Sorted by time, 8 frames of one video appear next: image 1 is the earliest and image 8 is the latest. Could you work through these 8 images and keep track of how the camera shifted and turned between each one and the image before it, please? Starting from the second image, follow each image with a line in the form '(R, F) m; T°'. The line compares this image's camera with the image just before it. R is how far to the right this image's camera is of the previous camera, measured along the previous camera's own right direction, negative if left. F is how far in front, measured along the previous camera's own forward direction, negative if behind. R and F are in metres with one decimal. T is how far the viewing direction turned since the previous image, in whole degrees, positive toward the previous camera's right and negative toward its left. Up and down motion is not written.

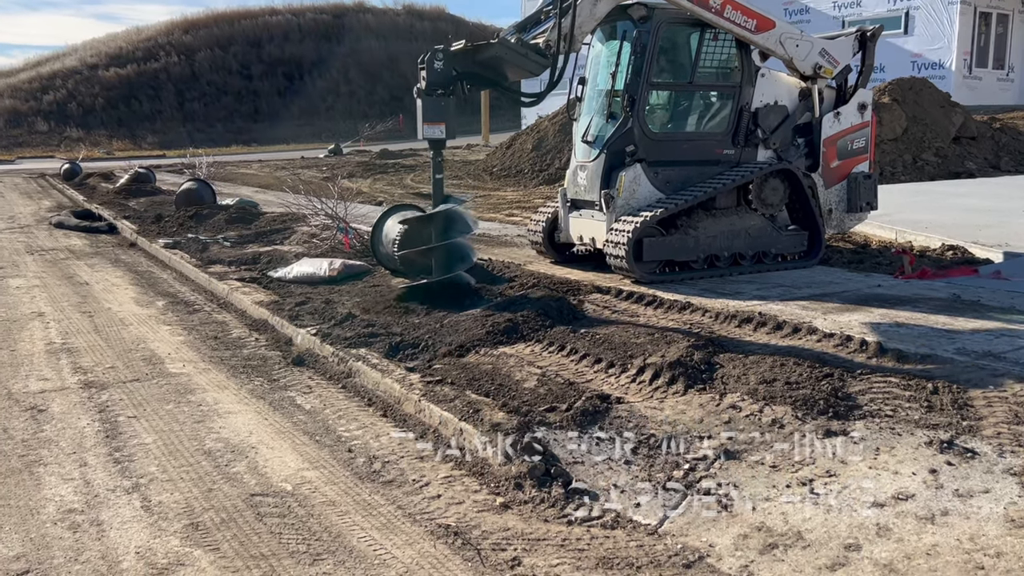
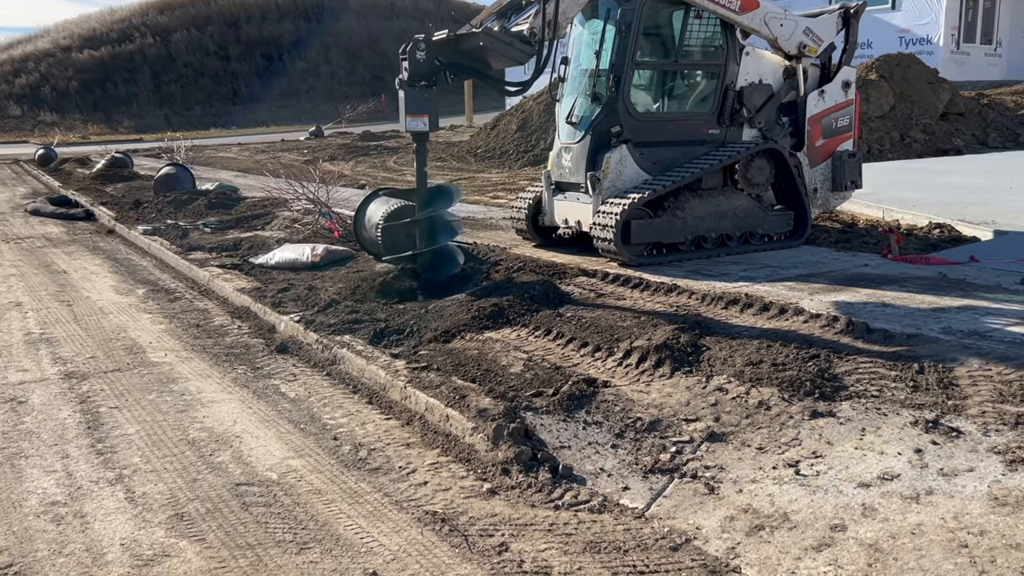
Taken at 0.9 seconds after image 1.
(0.0, 0.0) m; +1°
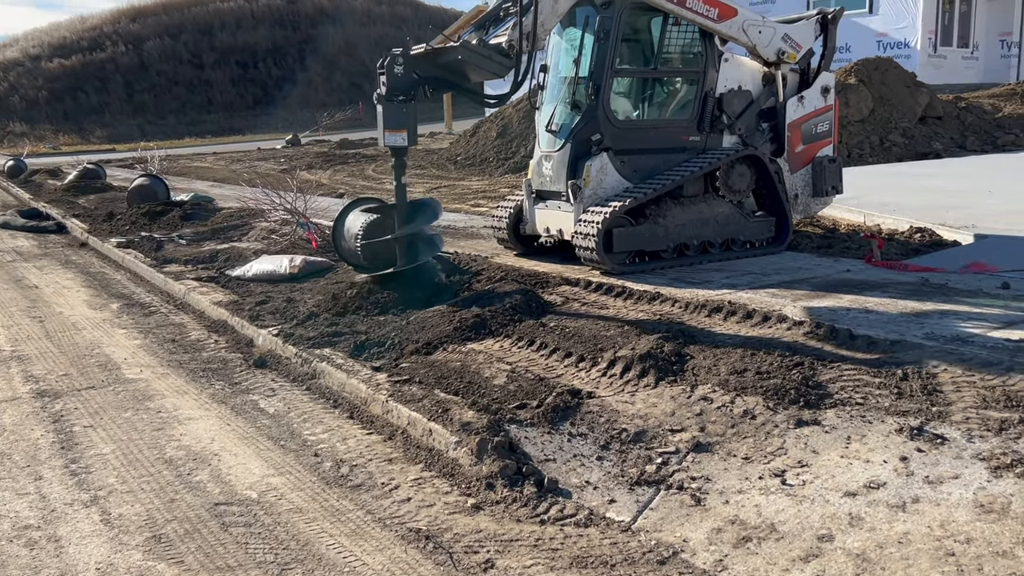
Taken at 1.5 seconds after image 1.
(0.0, +0.1) m; +1°
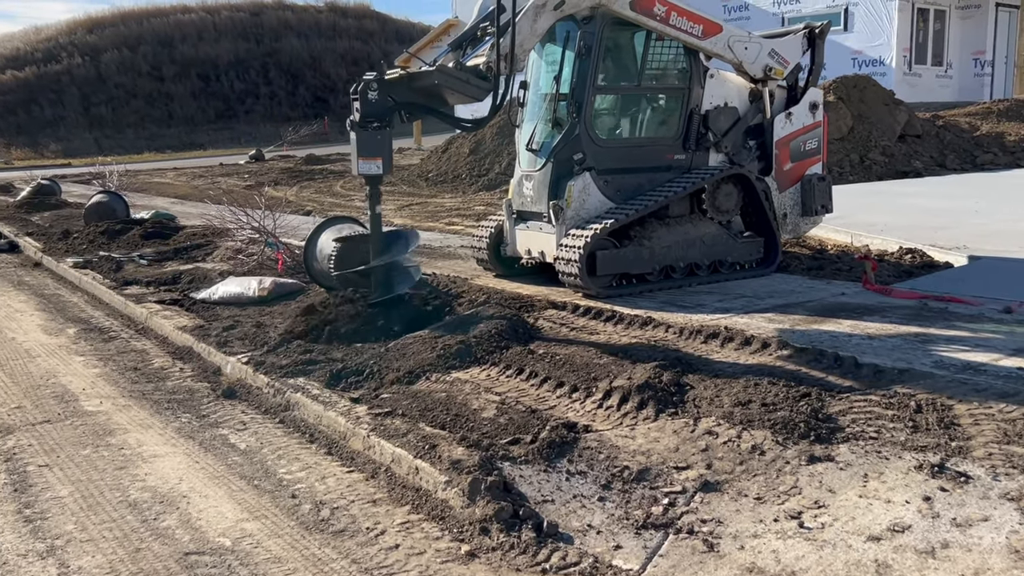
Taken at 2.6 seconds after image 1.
(-0.2, +0.4) m; +2°
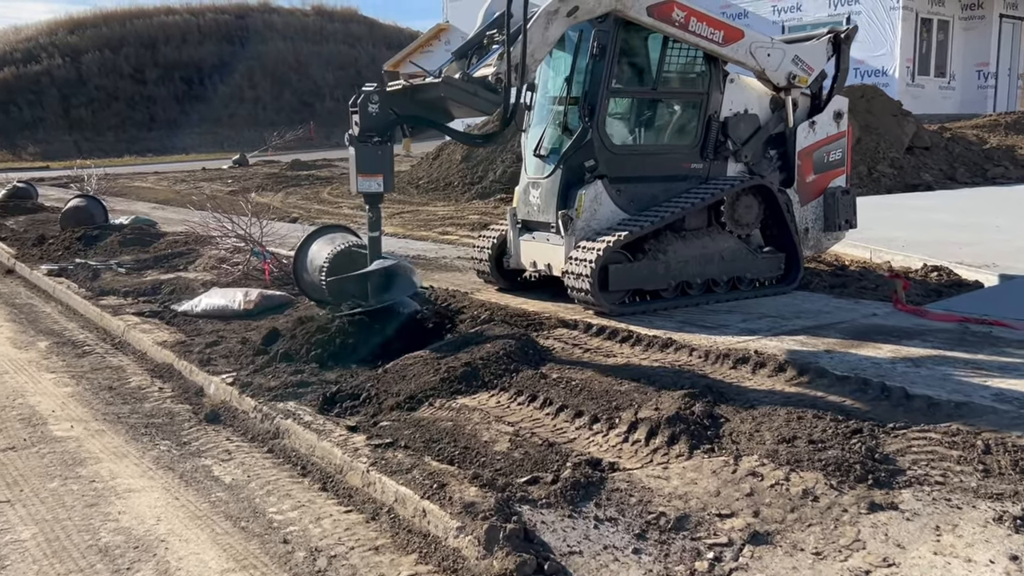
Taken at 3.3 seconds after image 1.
(-0.2, +0.6) m; +1°
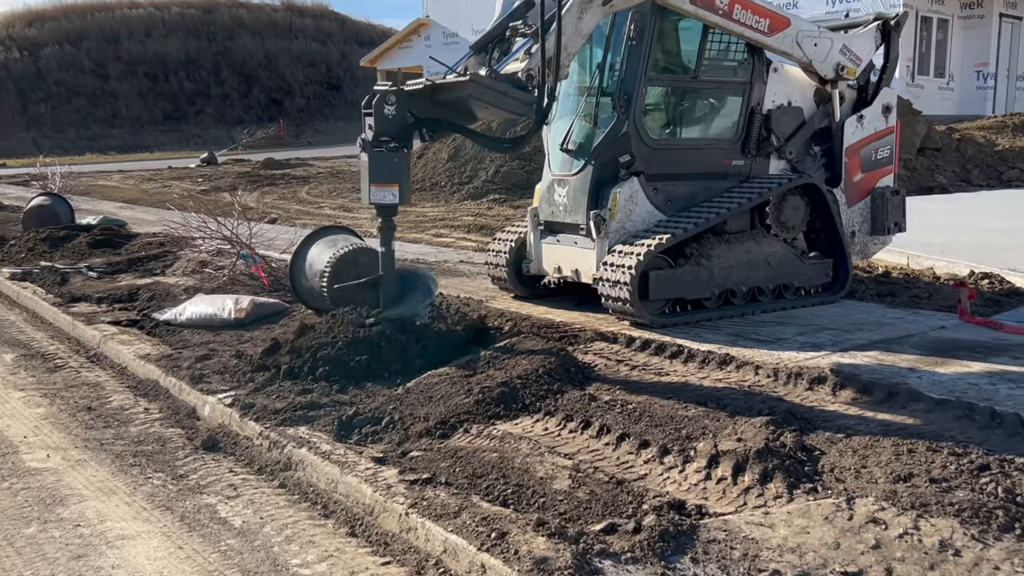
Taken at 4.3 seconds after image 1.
(-0.5, +0.8) m; +2°
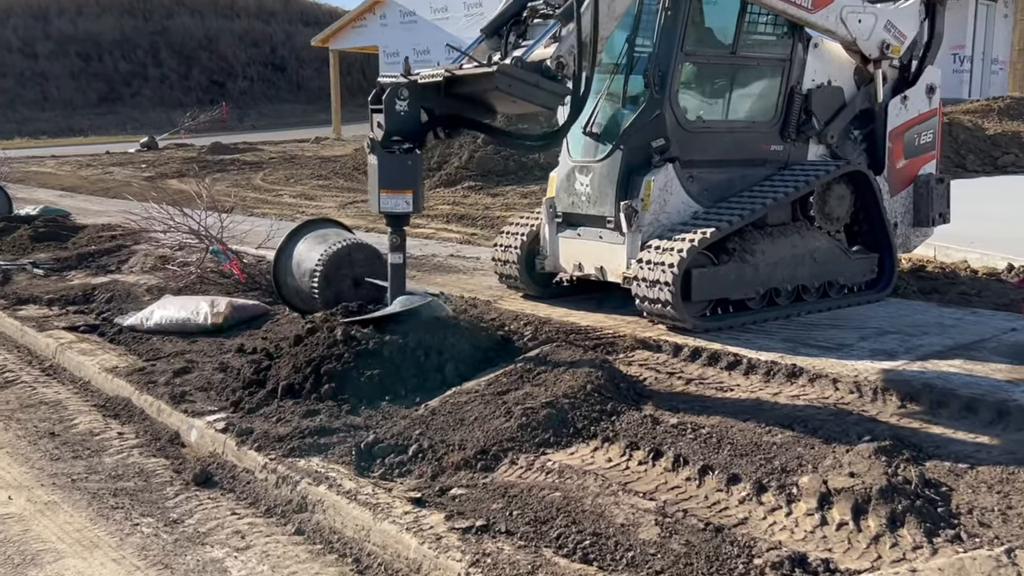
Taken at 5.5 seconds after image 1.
(-0.5, +0.8) m; +3°
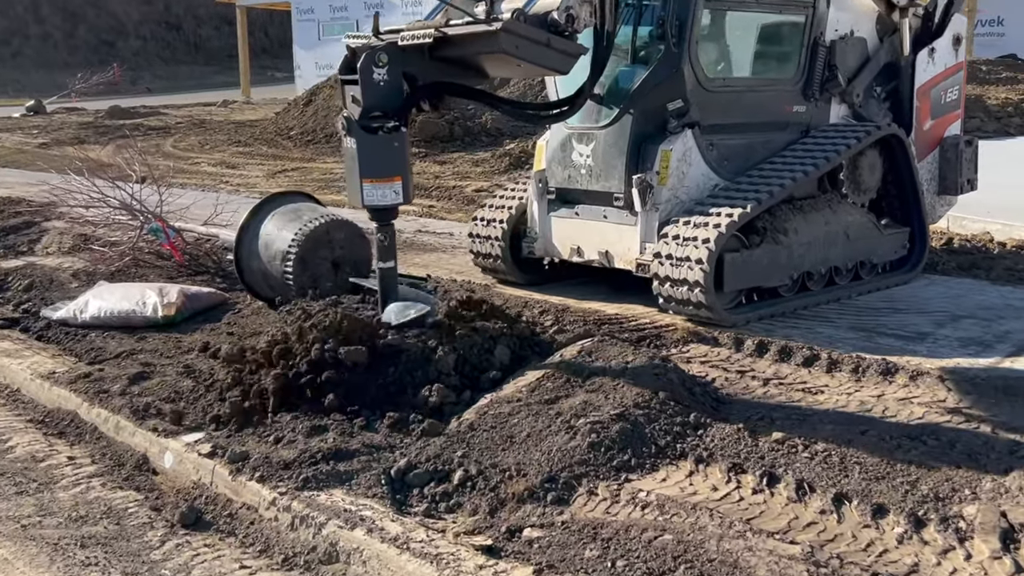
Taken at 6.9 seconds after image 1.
(-0.7, +0.9) m; +6°
